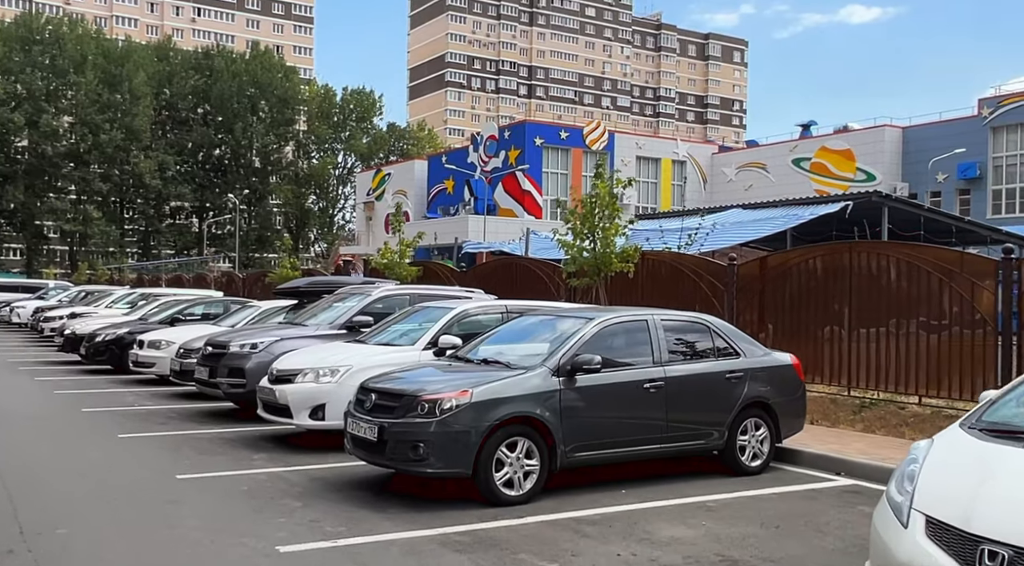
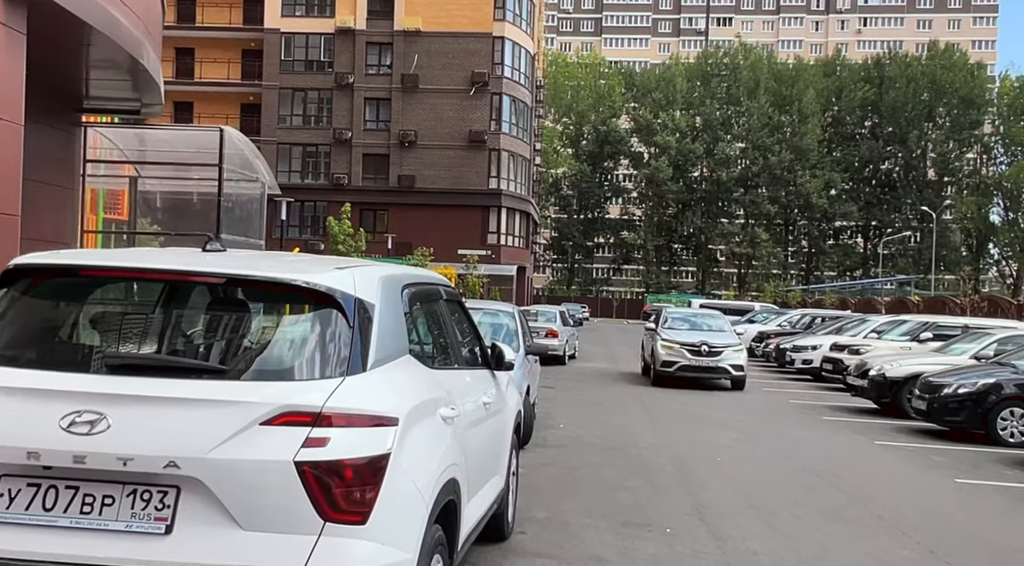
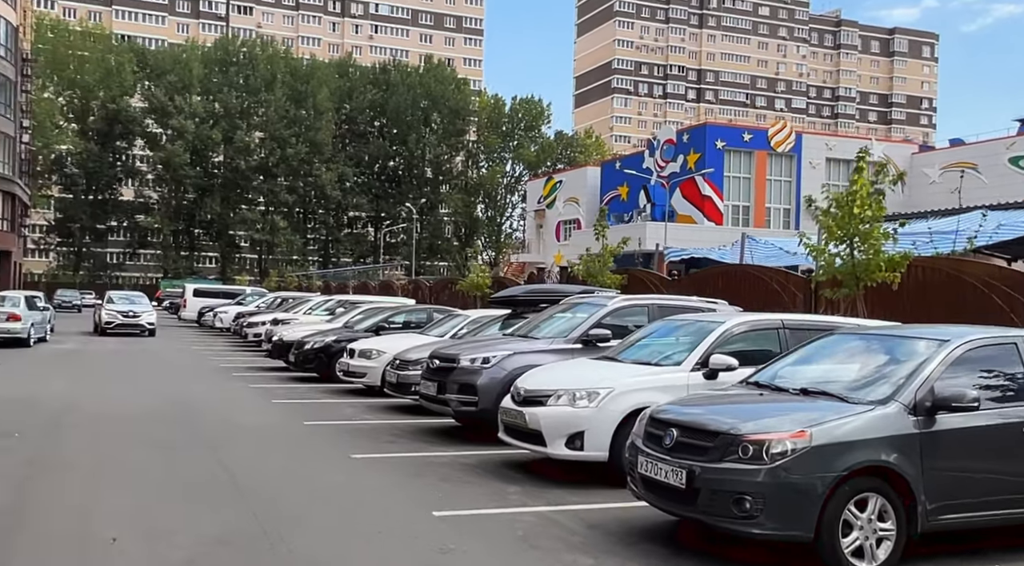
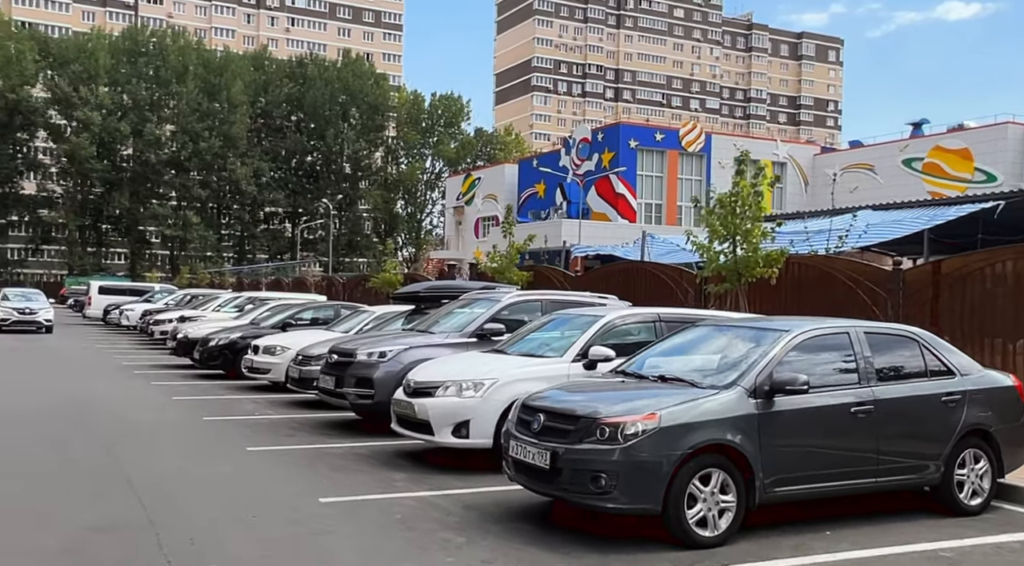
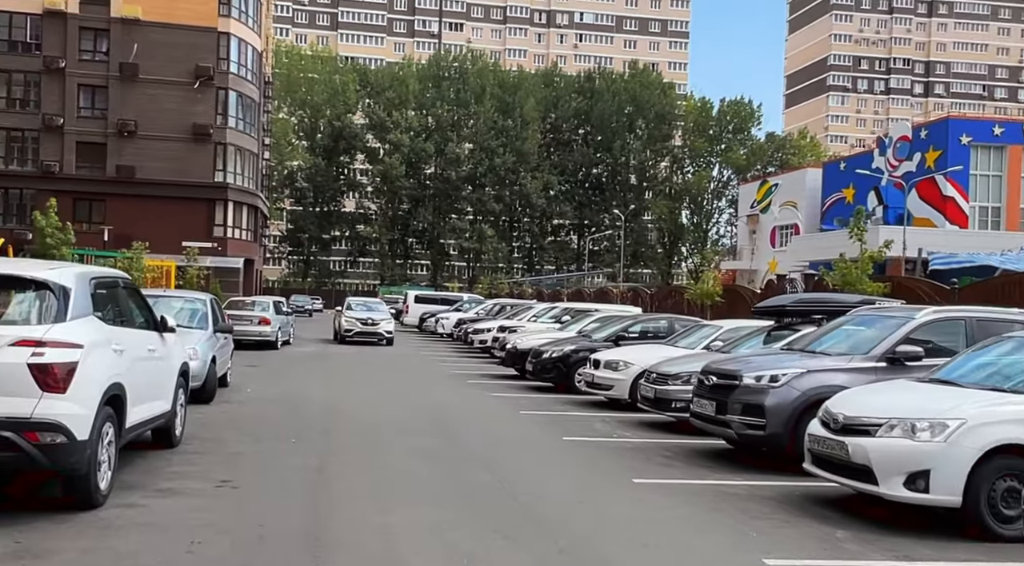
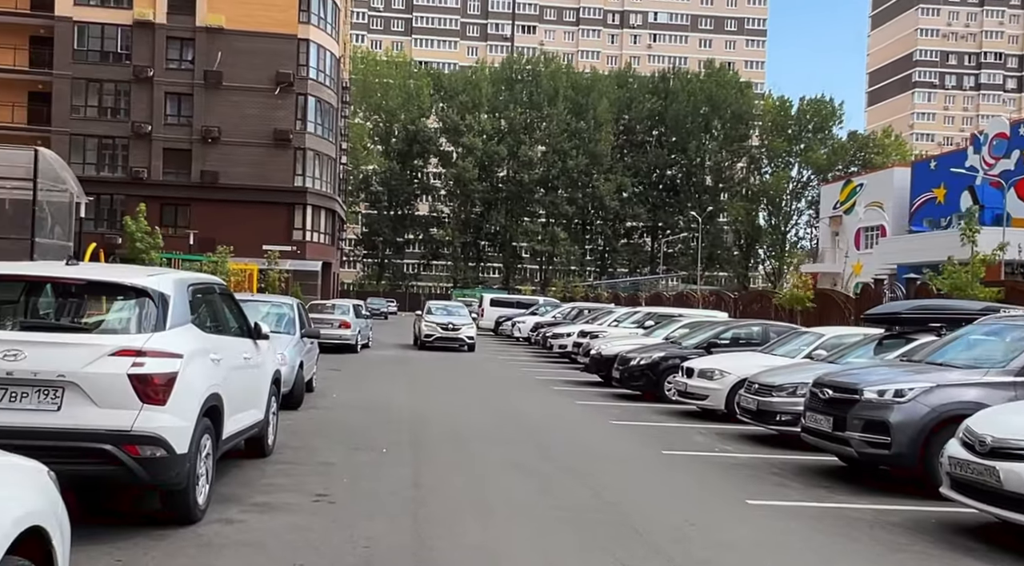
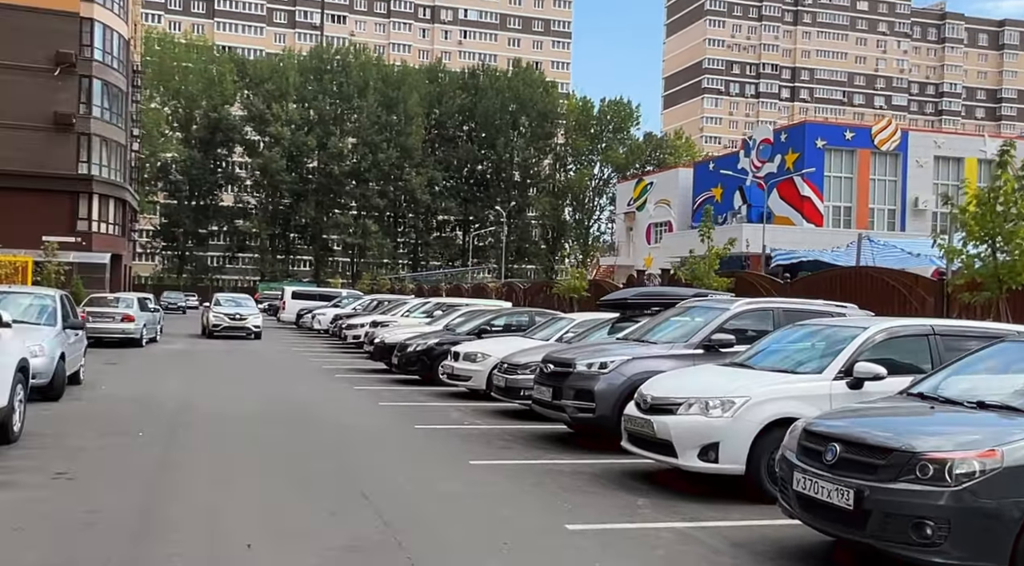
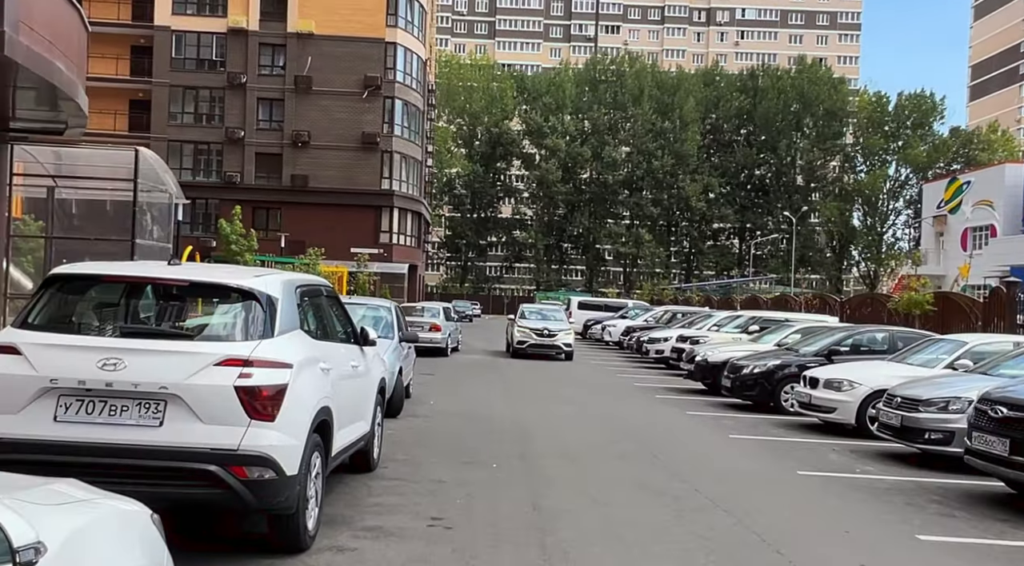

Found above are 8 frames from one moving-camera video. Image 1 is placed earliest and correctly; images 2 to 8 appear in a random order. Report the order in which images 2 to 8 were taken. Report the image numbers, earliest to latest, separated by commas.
4, 3, 7, 5, 6, 8, 2
